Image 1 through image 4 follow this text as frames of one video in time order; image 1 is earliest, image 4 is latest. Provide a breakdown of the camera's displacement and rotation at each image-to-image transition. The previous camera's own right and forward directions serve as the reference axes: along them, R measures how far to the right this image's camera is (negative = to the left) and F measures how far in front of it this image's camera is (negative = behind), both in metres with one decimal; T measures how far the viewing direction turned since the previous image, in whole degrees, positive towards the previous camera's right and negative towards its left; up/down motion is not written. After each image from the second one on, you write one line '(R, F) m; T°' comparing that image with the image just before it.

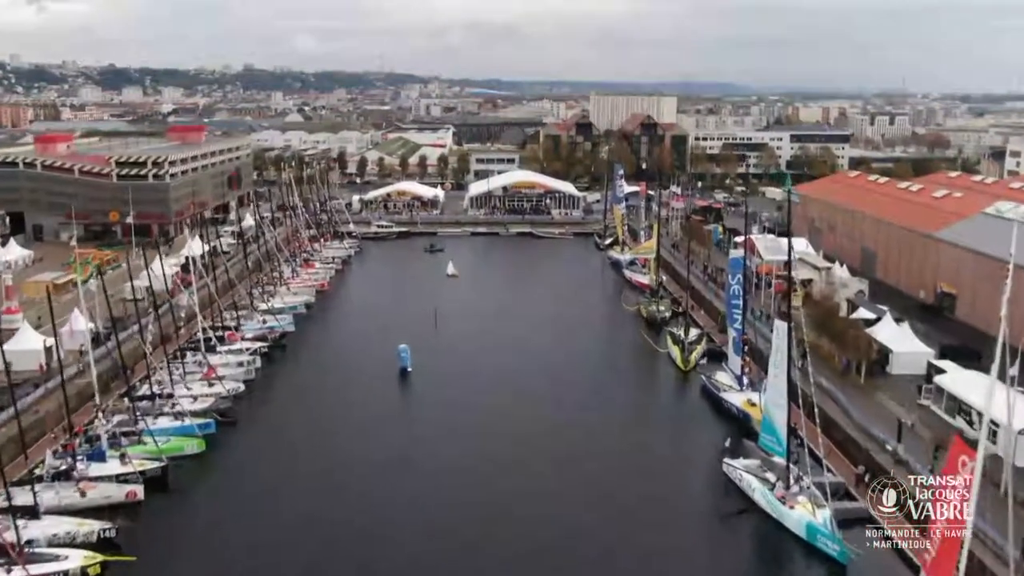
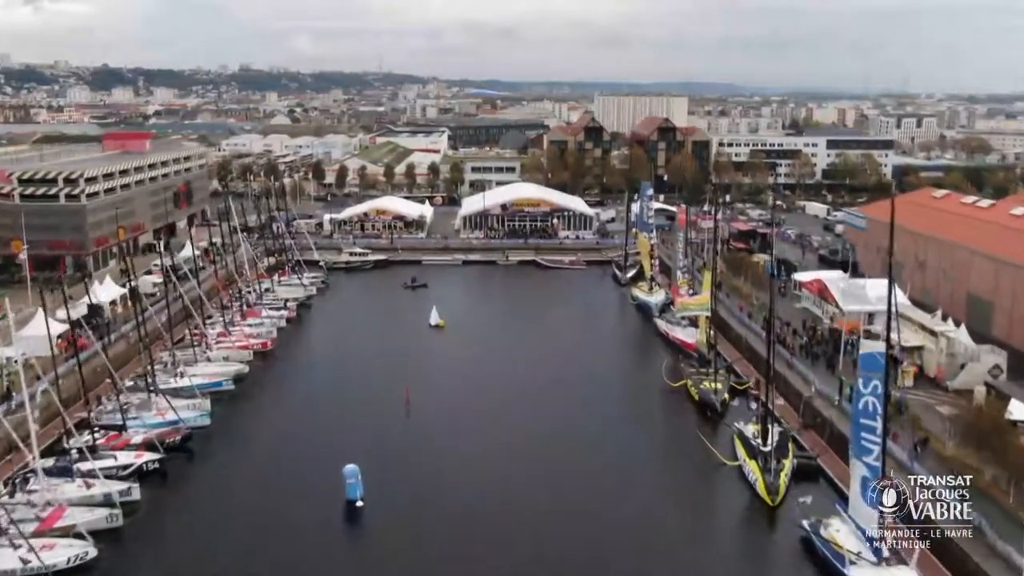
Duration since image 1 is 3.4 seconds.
(0.0, +4.7) m; 0°
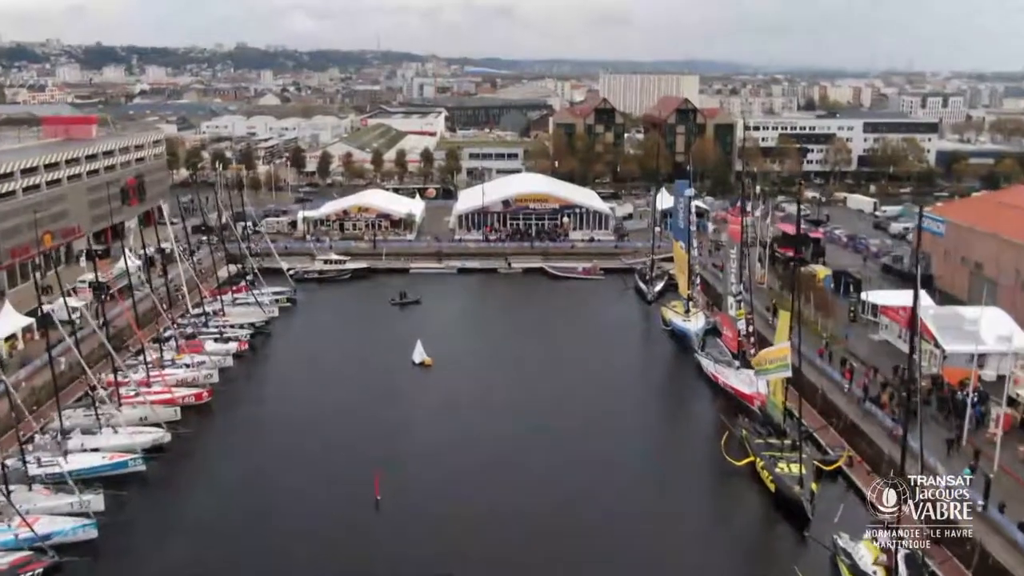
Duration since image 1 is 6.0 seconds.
(-0.1, +3.5) m; 0°
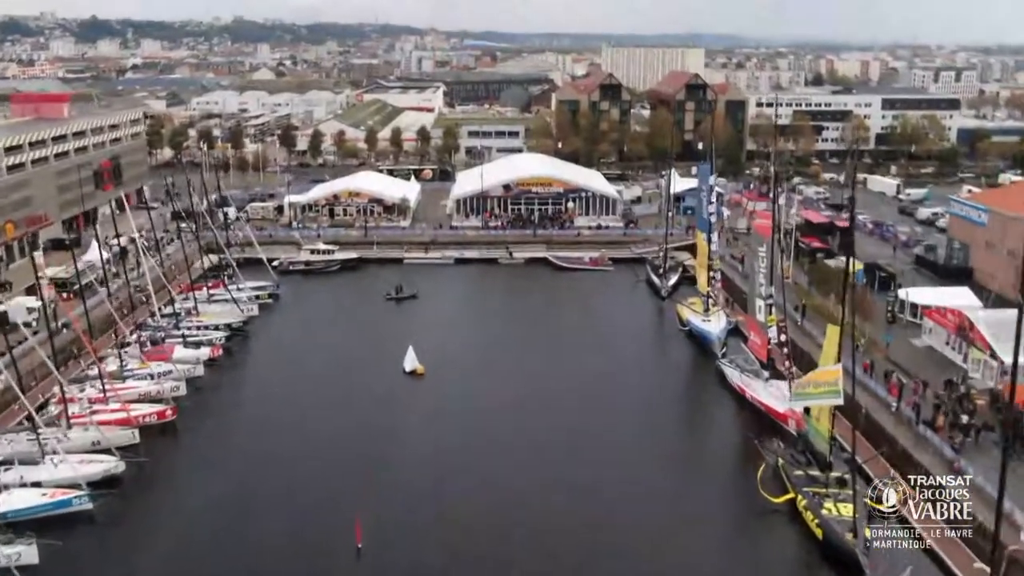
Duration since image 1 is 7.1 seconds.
(0.0, +1.4) m; 0°
